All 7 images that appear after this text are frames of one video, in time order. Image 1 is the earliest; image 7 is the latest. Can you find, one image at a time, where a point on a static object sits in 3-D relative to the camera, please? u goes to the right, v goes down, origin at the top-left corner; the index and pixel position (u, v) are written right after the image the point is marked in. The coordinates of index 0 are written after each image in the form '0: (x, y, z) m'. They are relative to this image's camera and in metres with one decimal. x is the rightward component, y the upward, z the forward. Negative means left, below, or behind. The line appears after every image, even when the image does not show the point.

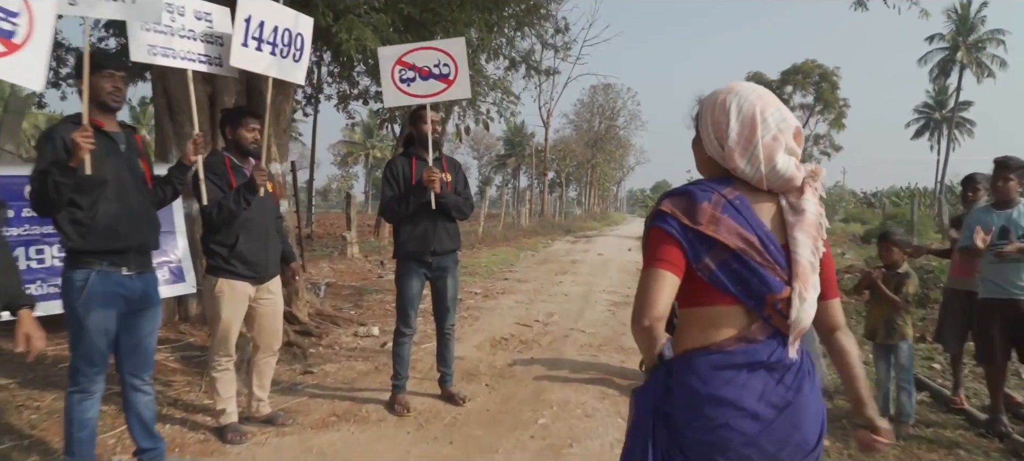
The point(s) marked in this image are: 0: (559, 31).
0: (+0.9, +4.0, +14.5) m
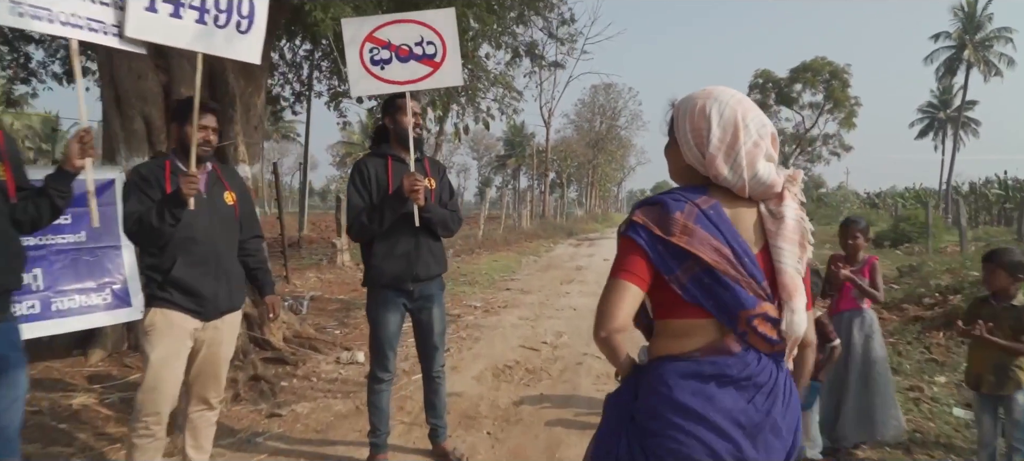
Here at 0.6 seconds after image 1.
0: (+1.0, +3.9, +13.6) m
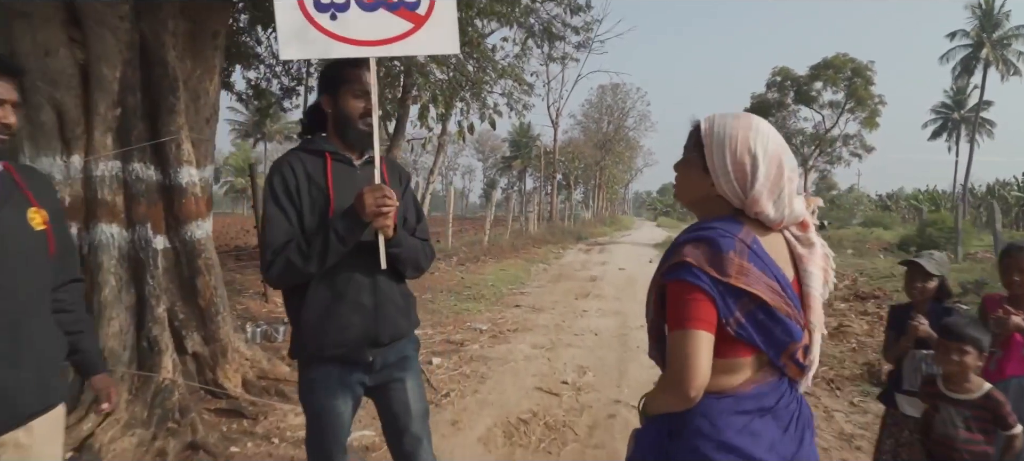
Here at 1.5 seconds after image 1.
0: (+1.1, +3.7, +12.3) m
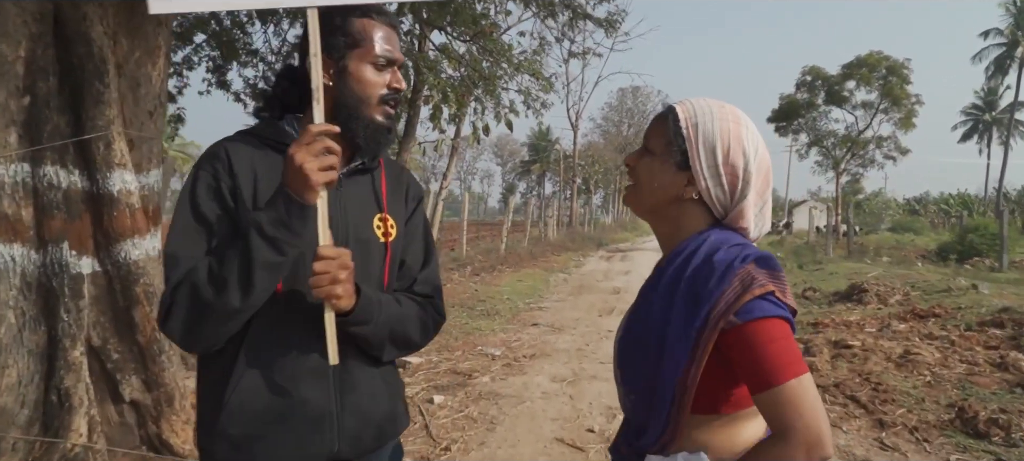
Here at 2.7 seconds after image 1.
0: (+1.4, +3.6, +11.2) m
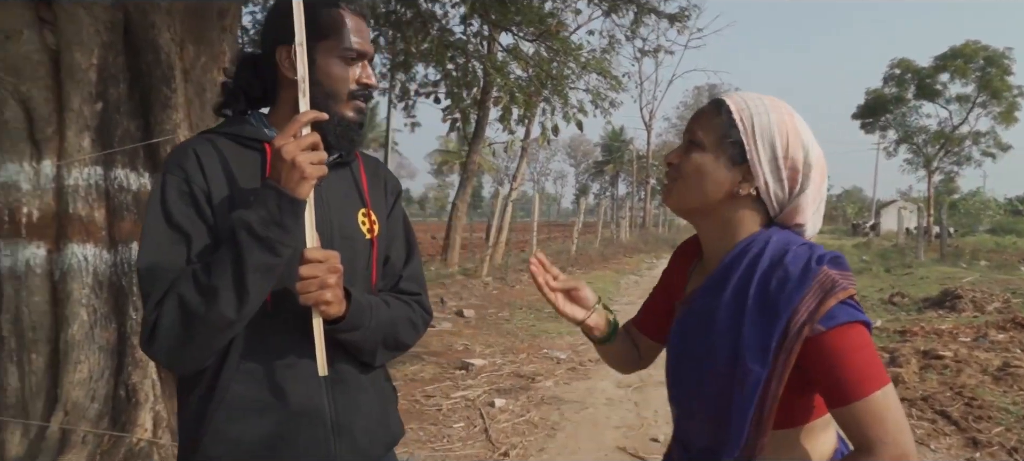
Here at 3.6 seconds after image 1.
0: (+2.4, +3.6, +11.0) m
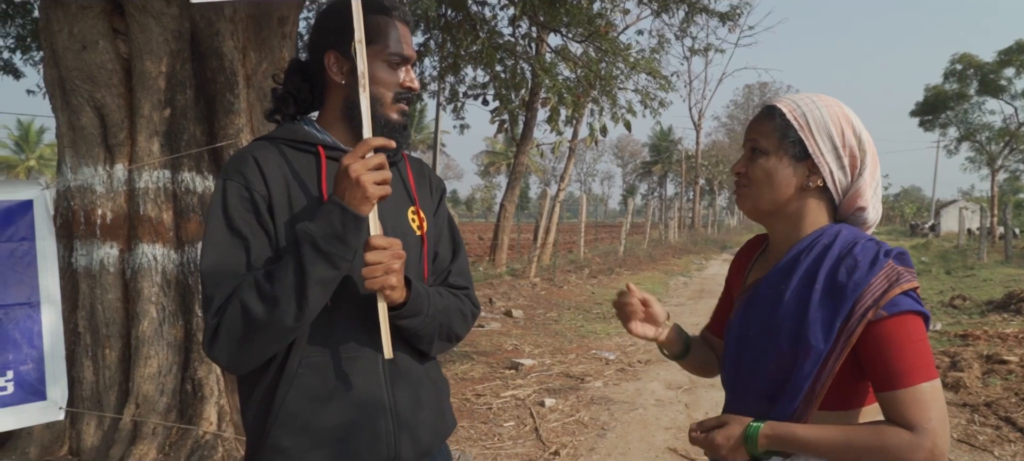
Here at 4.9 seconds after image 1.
0: (+3.1, +3.5, +10.8) m
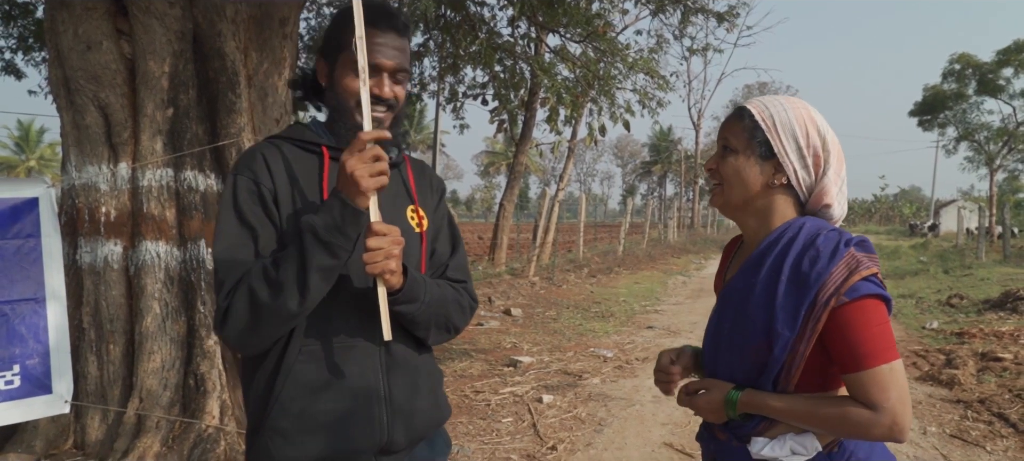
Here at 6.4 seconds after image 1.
0: (+3.1, +3.6, +10.9) m
